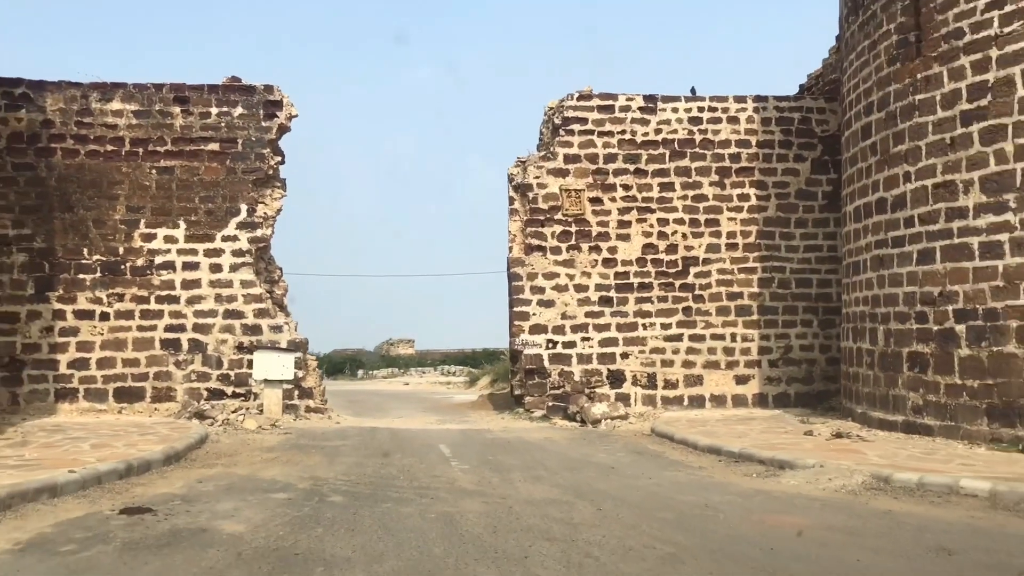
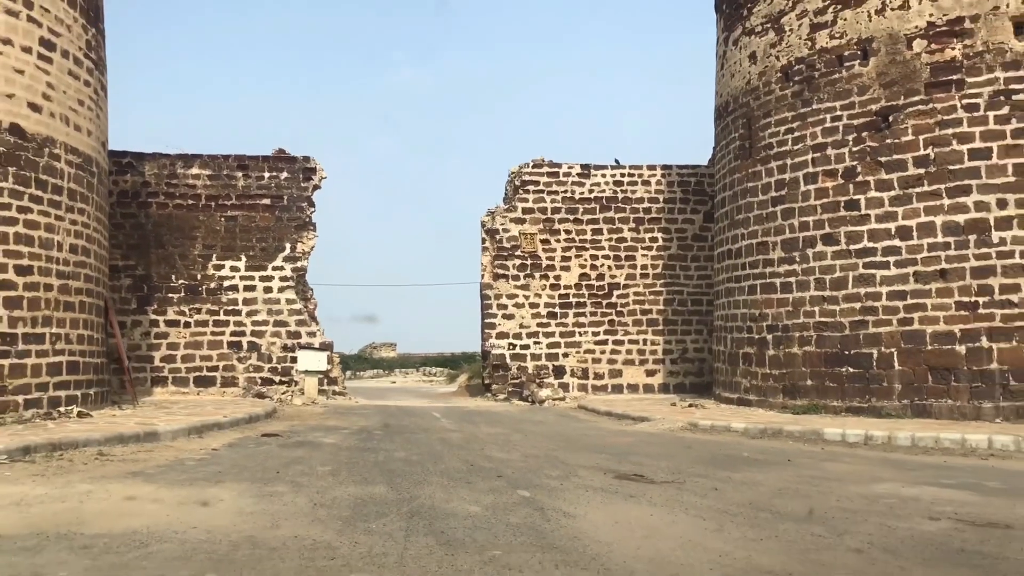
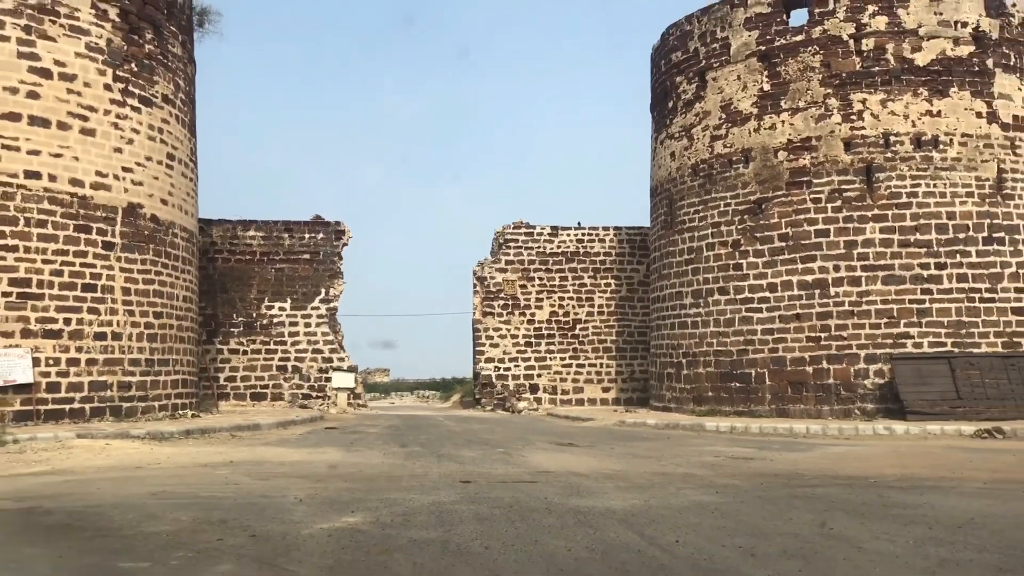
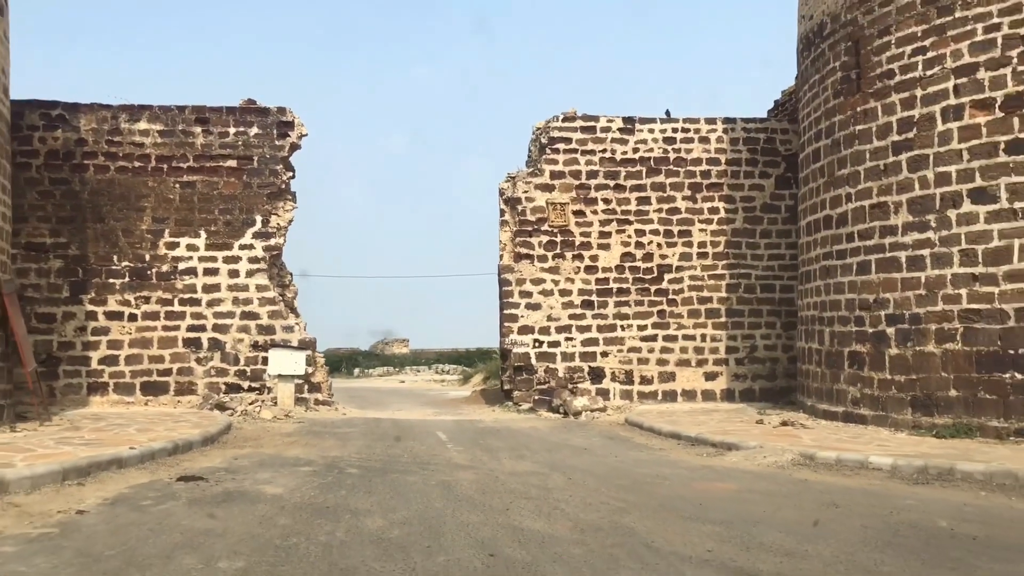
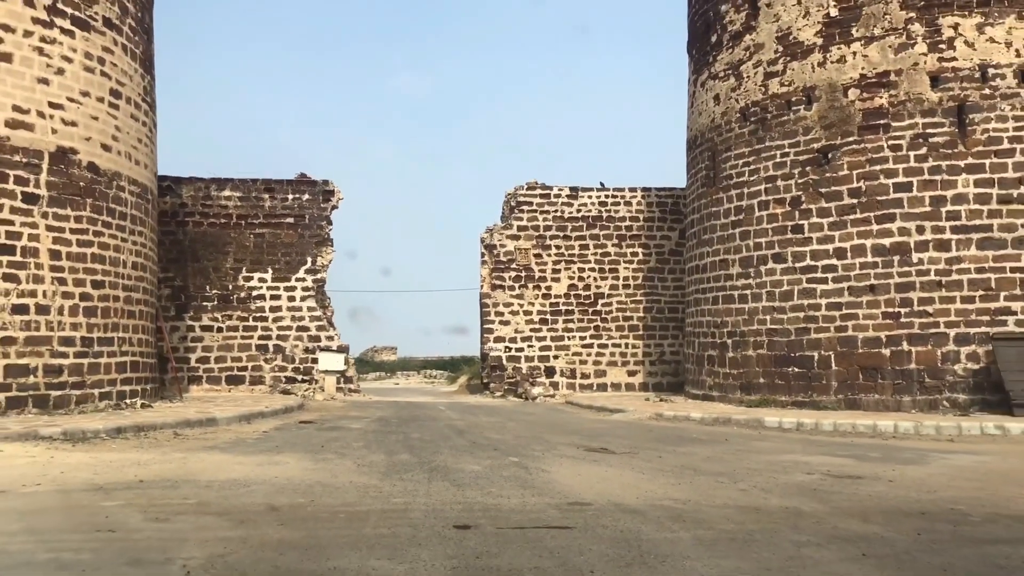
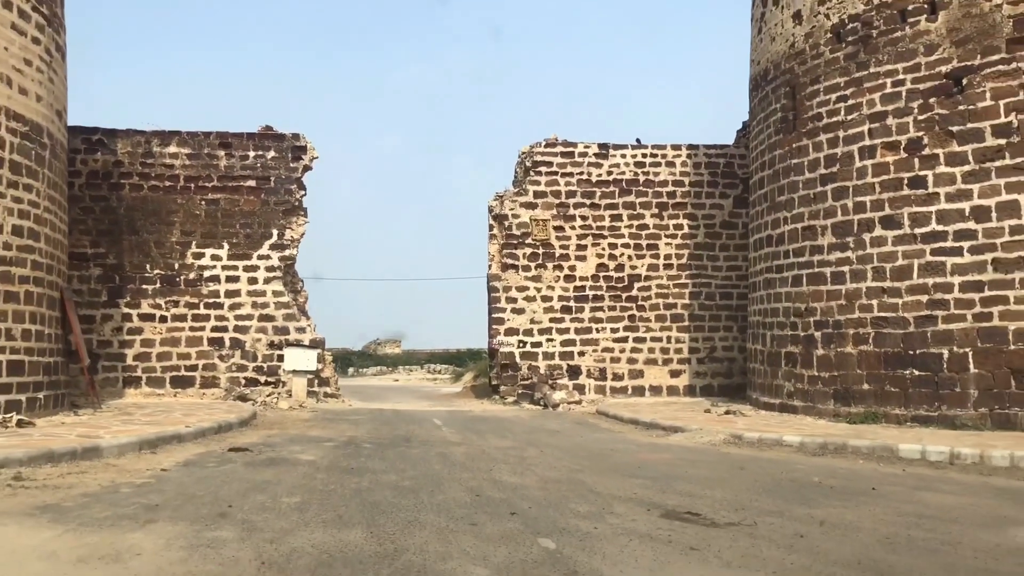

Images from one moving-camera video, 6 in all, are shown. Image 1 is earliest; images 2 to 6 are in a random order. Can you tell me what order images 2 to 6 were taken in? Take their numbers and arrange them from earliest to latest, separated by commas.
4, 6, 2, 5, 3
